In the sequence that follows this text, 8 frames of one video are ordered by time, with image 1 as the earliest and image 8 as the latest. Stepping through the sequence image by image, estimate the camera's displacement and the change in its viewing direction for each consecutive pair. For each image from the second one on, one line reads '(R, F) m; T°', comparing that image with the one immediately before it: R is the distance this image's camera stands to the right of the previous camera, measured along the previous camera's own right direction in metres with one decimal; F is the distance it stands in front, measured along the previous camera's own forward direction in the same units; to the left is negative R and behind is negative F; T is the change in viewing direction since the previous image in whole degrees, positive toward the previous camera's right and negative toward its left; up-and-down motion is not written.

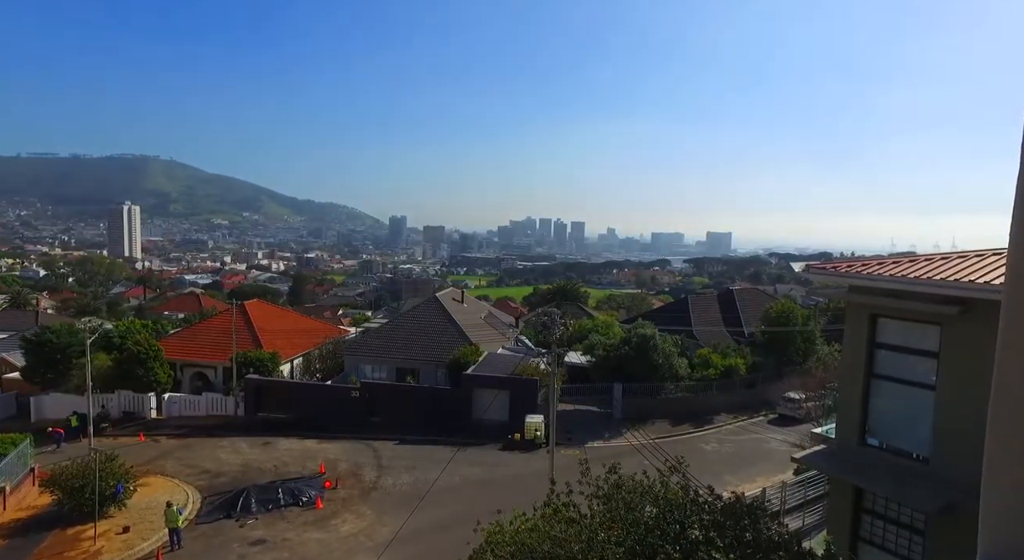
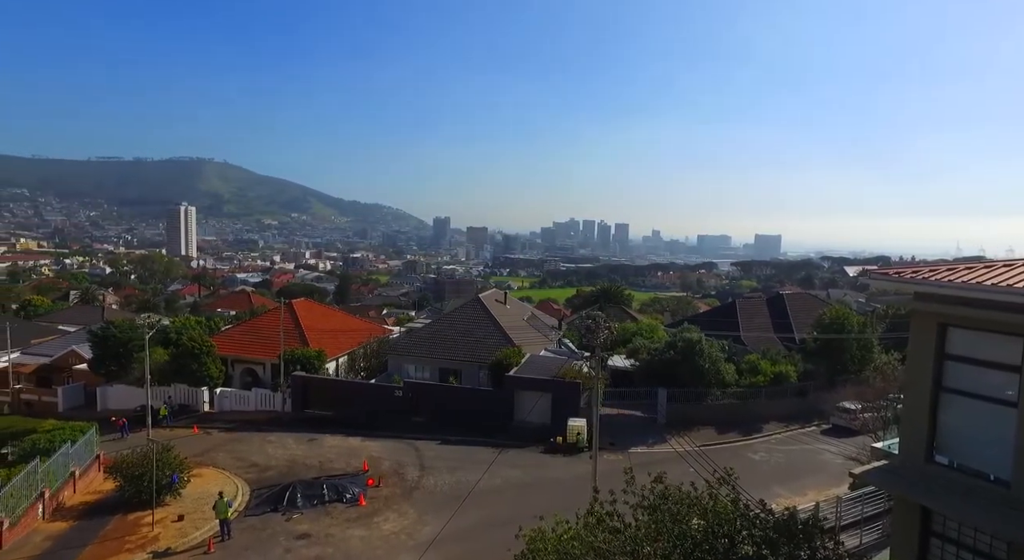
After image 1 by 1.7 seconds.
(0.0, +0.1) m; -4°
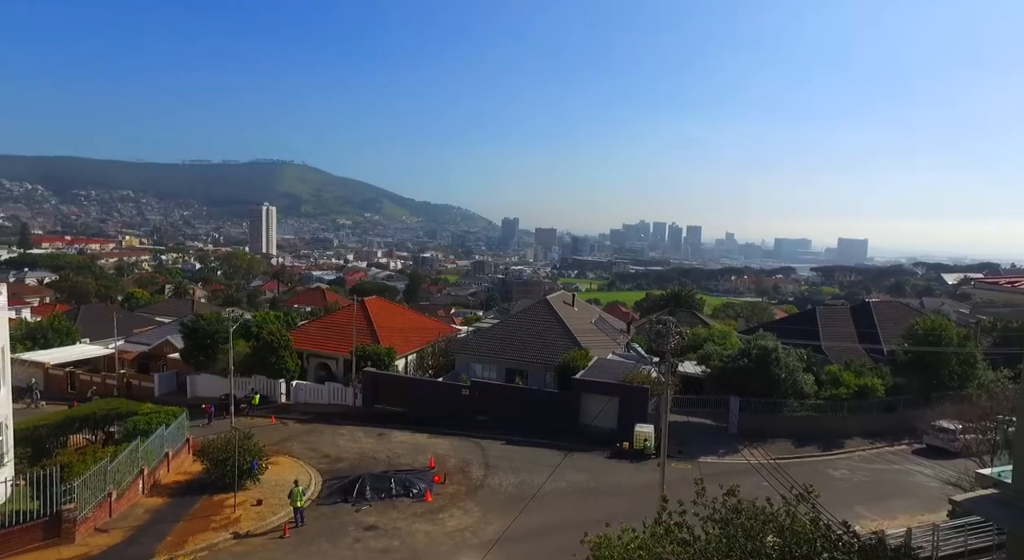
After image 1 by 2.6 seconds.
(0.0, +0.2) m; -6°
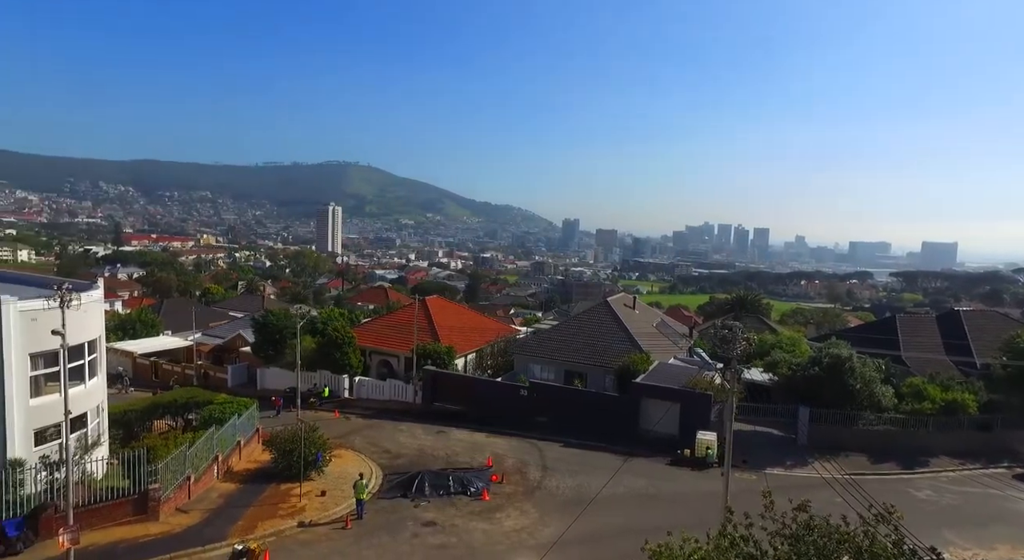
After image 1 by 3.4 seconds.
(0.0, +0.3) m; -5°
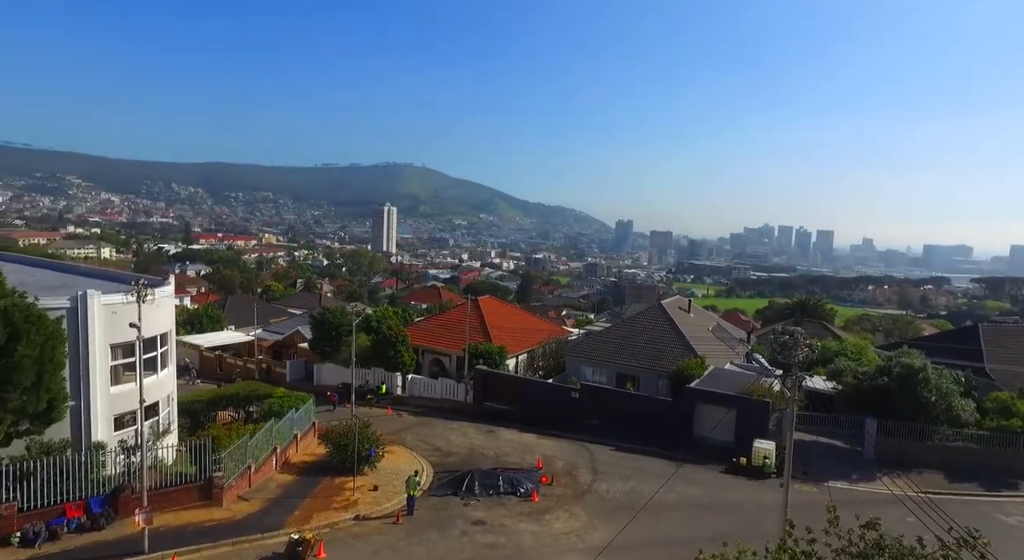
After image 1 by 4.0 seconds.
(0.0, +0.4) m; -5°
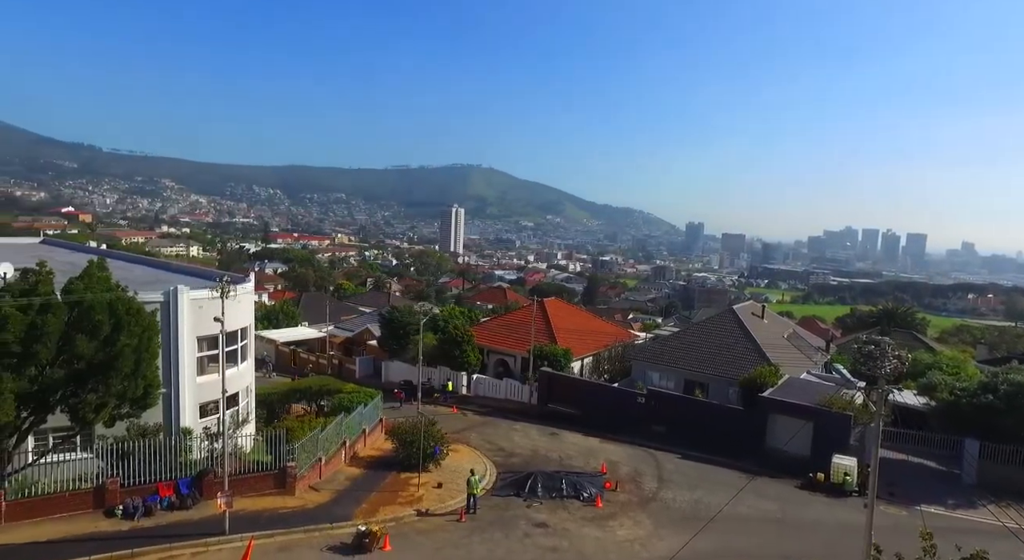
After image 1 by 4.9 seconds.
(-0.1, +0.8) m; -6°
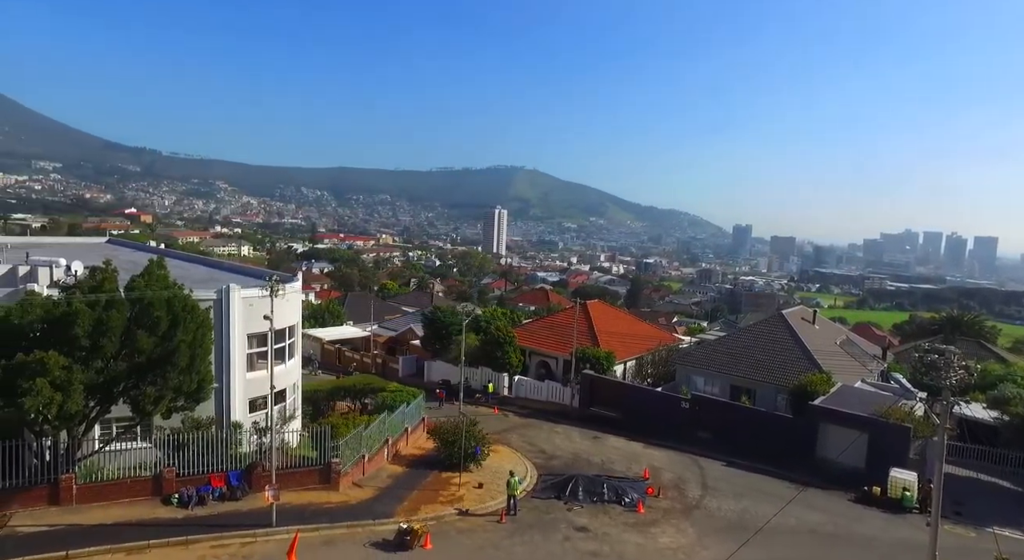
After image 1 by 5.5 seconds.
(-0.1, +0.8) m; -4°
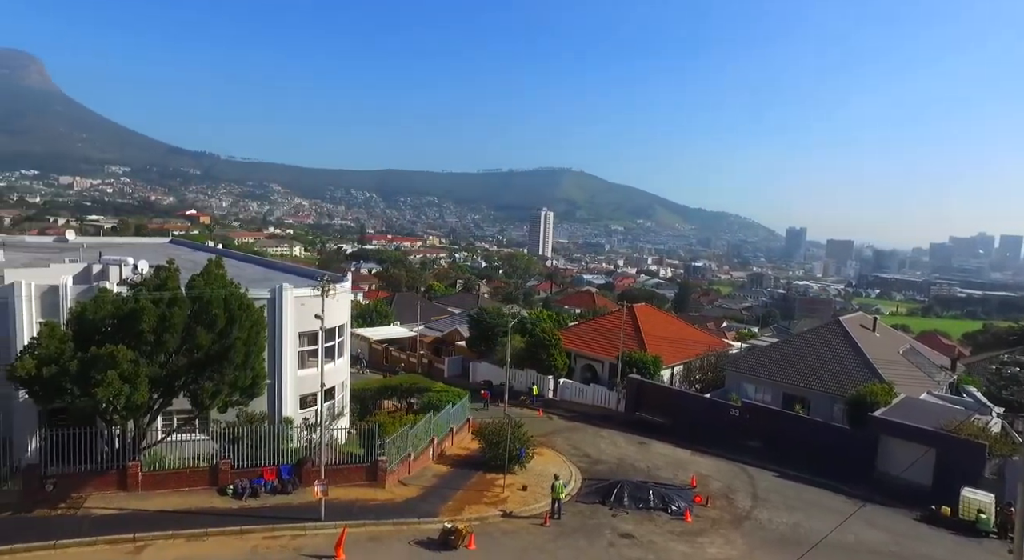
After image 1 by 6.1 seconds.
(-0.2, +1.5) m; -4°
